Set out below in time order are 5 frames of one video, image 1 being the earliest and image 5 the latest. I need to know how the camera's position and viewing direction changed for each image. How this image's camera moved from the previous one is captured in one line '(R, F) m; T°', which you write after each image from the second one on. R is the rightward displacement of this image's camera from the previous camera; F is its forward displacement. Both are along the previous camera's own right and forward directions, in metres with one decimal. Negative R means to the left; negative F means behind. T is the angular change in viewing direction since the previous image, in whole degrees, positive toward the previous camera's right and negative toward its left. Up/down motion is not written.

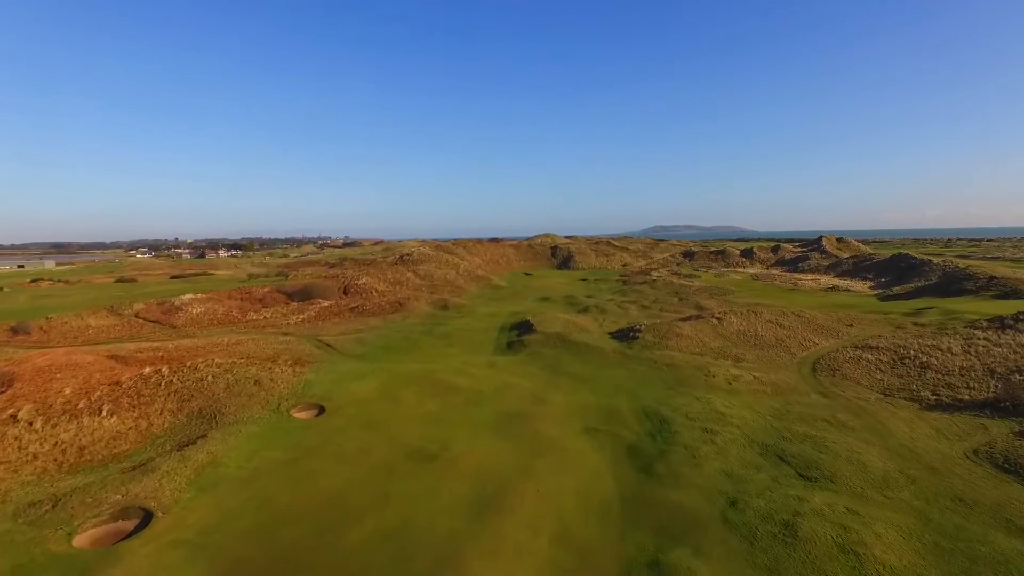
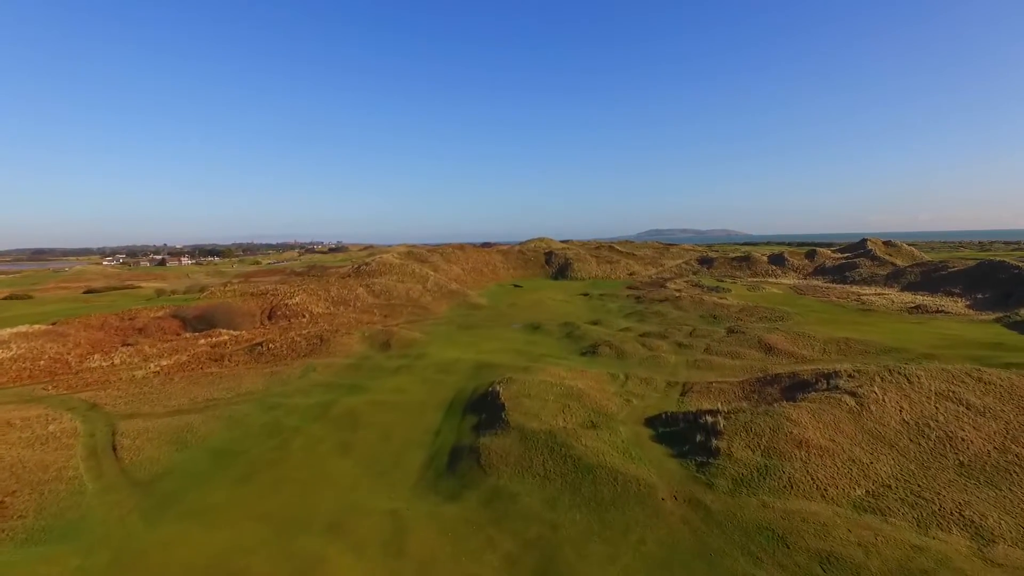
(+1.0, +12.6) m; 0°
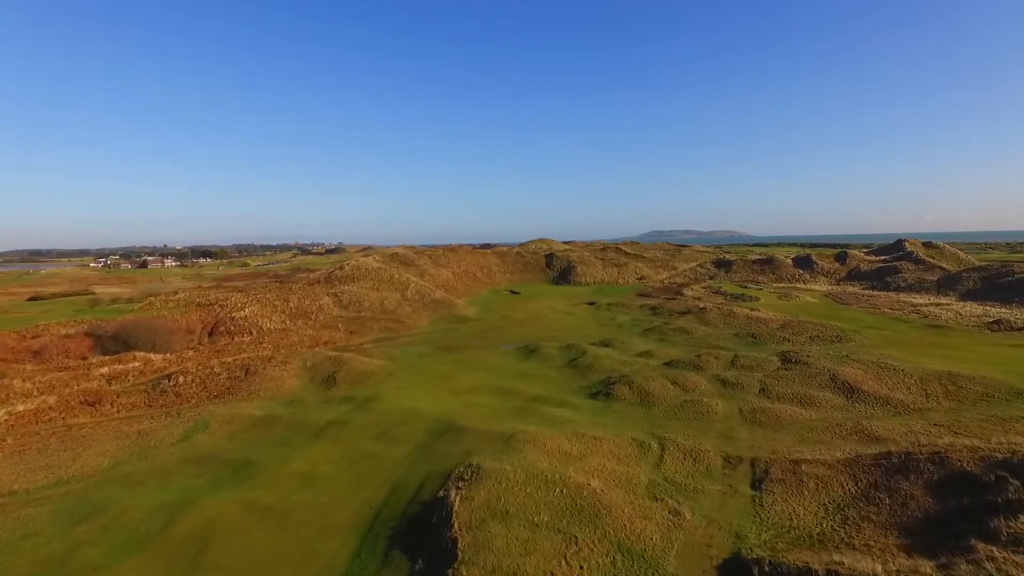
(+0.6, +6.7) m; 0°
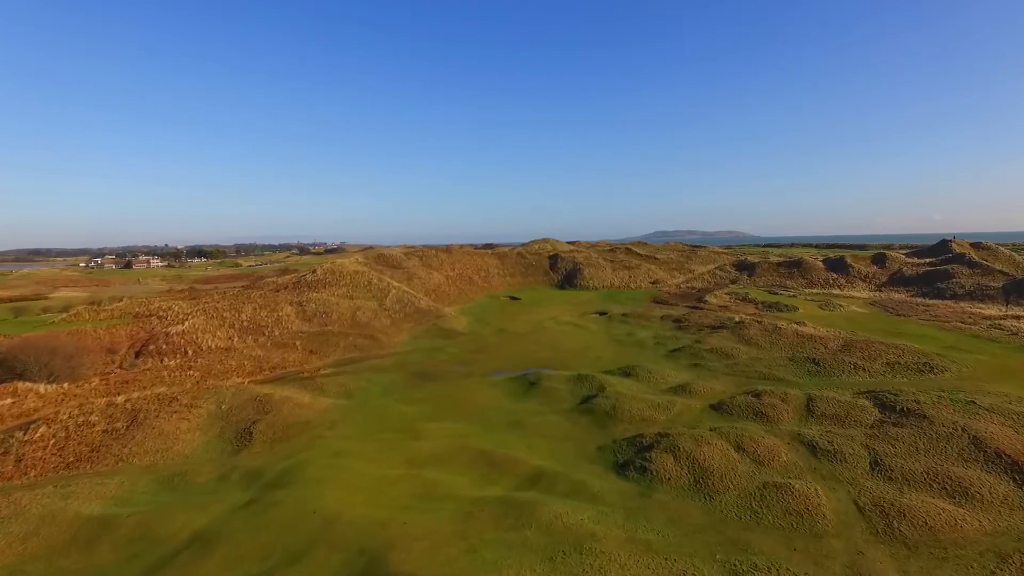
(+0.3, +6.0) m; 0°
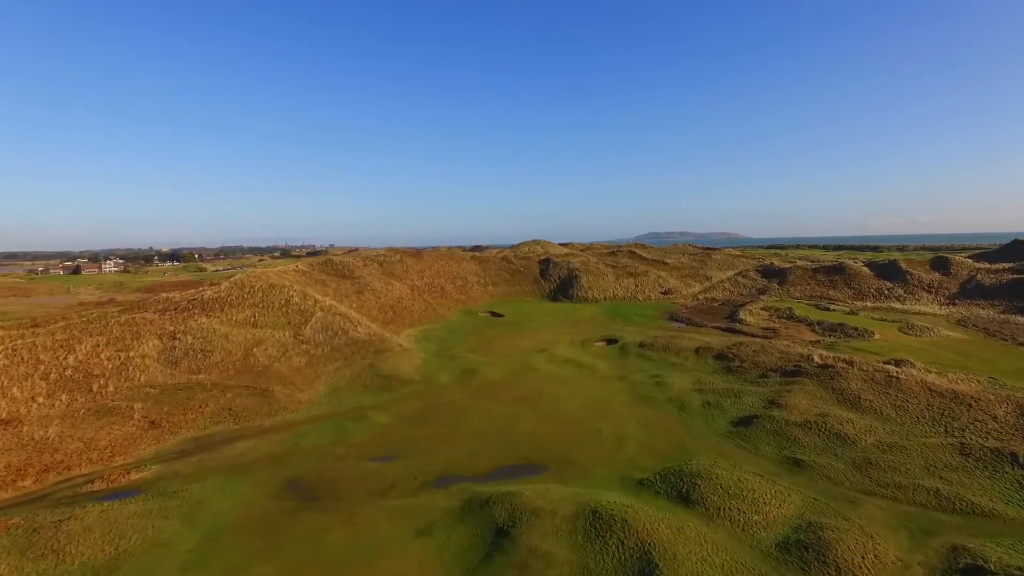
(+0.7, +10.1) m; +1°
